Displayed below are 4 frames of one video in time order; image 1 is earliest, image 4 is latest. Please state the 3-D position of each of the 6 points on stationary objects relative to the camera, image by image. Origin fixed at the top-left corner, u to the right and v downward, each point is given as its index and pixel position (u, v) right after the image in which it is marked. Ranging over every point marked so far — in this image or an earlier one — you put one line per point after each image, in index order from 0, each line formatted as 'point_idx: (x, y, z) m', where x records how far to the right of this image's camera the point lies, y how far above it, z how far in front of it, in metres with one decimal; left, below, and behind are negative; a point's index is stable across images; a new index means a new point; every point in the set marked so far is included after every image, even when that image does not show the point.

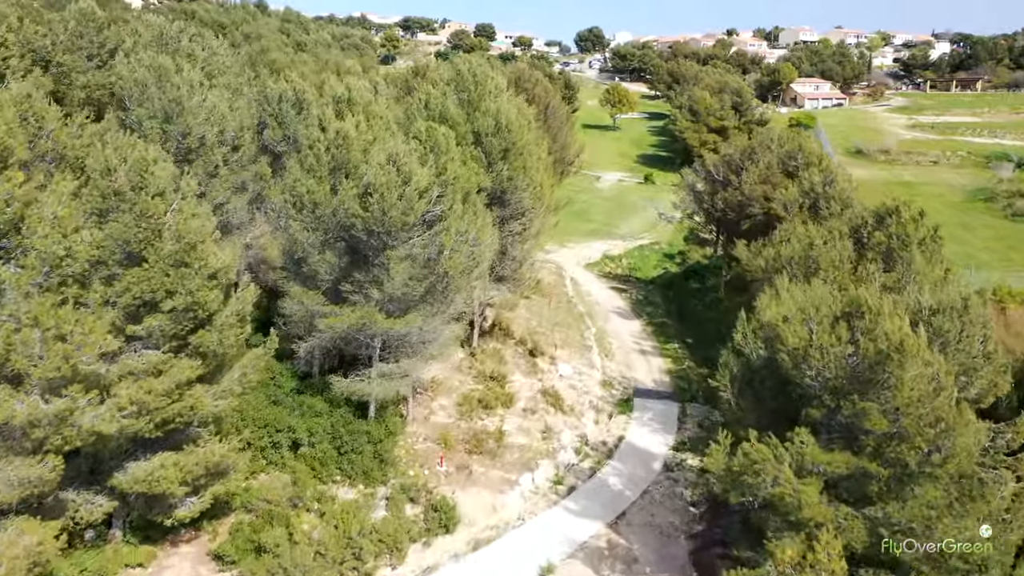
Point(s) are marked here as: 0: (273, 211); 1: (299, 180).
0: (-5.9, +1.9, +18.1) m
1: (-5.0, +2.5, +17.1) m
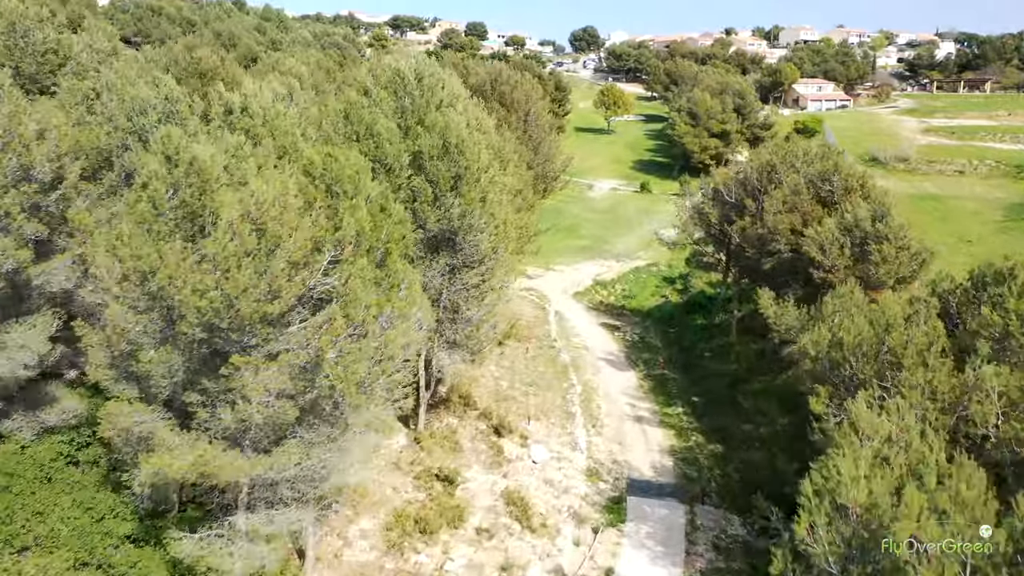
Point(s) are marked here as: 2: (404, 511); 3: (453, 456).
0: (-7.0, +0.2, +12.3) m
1: (-6.1, +0.8, +11.4) m
2: (-2.4, -4.9, +16.2) m
3: (-1.5, -4.3, +18.9) m
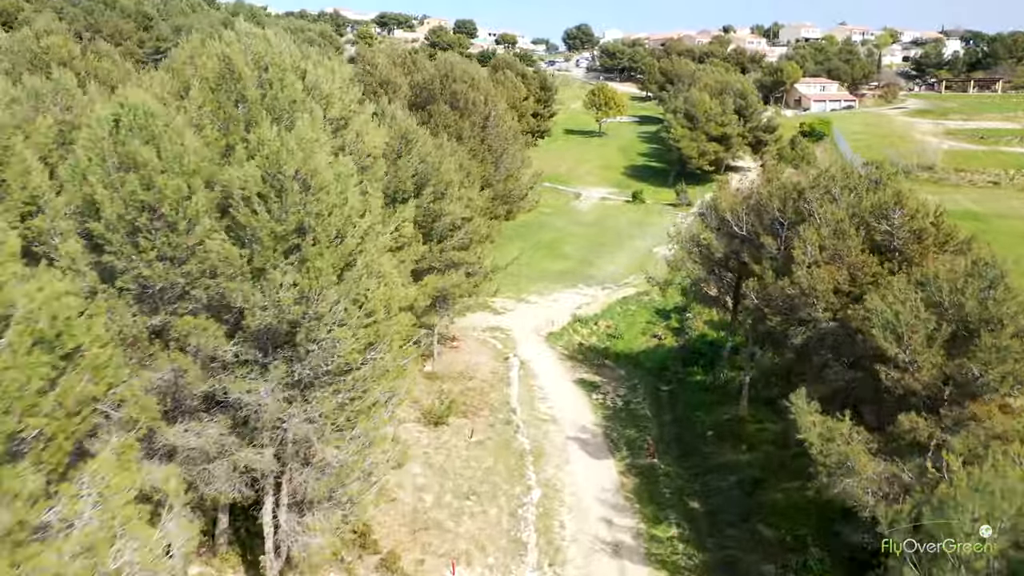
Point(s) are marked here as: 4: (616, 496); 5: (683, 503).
0: (-8.7, -1.6, +5.5) m
1: (-7.8, -1.0, +4.6) m
2: (-4.0, -6.8, +9.4) m
3: (-3.2, -6.1, +12.1) m
4: (+2.7, -5.5, +19.4) m
5: (+4.5, -5.6, +19.0) m
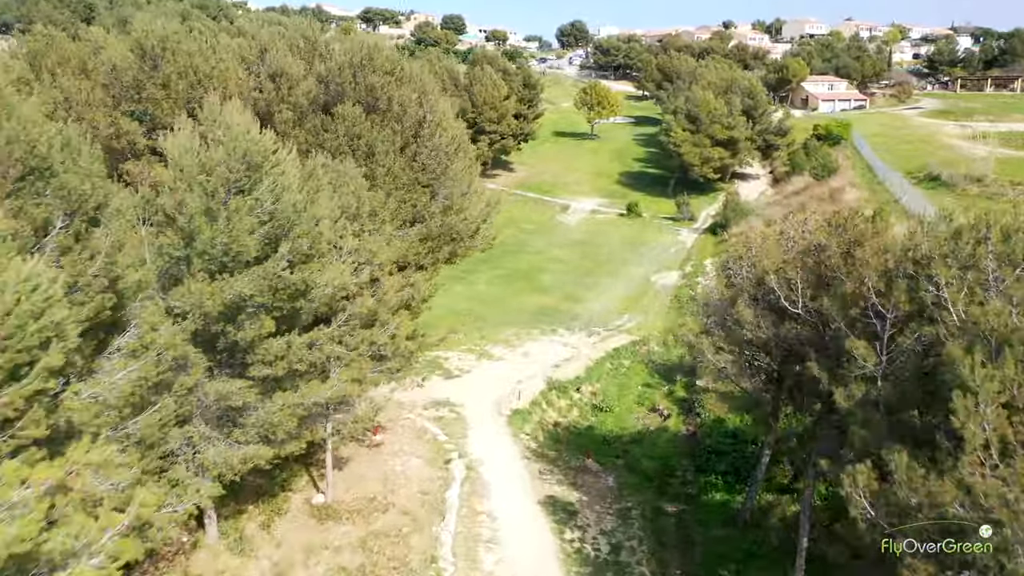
0: (-10.1, -3.8, -2.9) m
1: (-9.2, -3.1, -3.8) m
2: (-5.5, -8.9, +1.1) m
3: (-4.7, -8.3, +3.8) m
4: (+1.2, -7.6, +11.1) m
5: (+2.9, -7.8, +10.8) m
